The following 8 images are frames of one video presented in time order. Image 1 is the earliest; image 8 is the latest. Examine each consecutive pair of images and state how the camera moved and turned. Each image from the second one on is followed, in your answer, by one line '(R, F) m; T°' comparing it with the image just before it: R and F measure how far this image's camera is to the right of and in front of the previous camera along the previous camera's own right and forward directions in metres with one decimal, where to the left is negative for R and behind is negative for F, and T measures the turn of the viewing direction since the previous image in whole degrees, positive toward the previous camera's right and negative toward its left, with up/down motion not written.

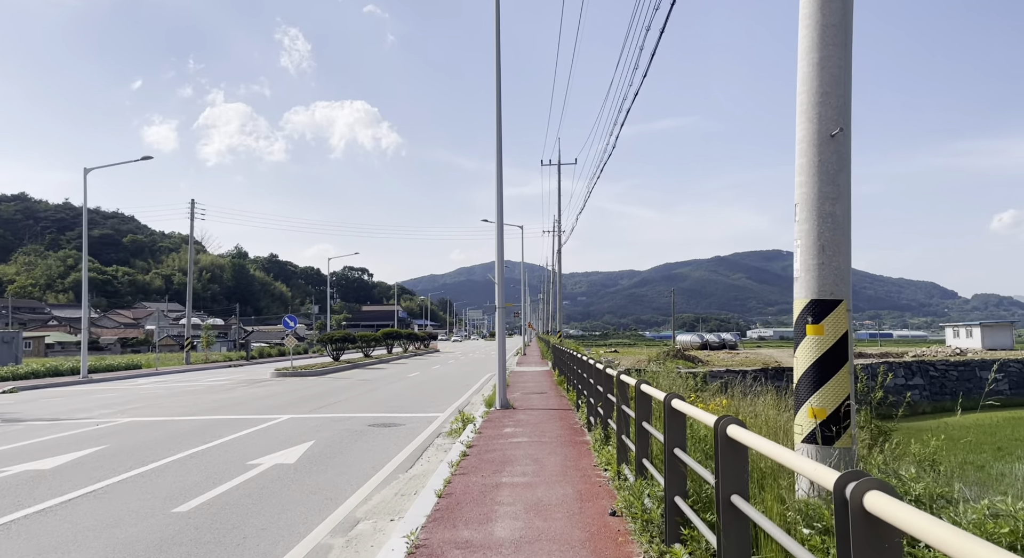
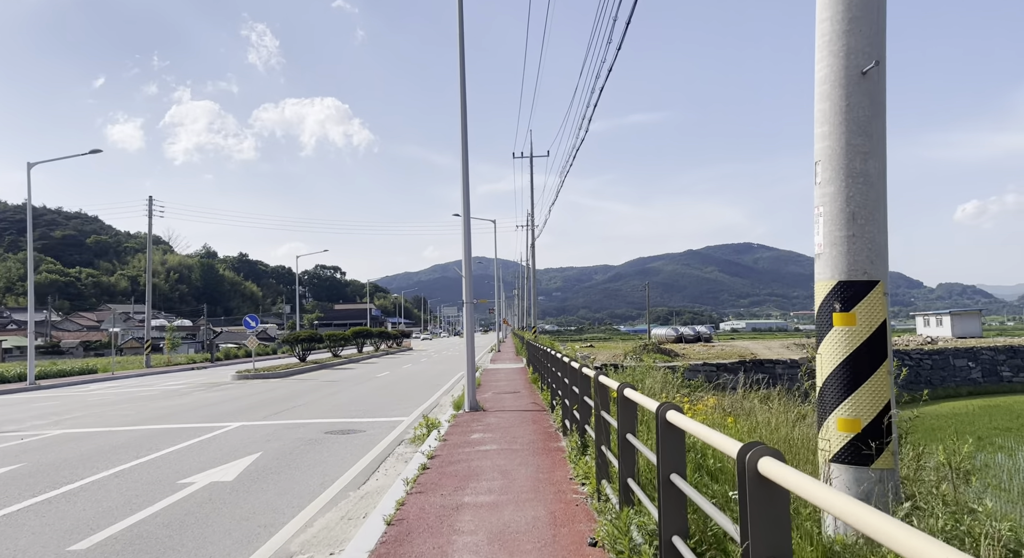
(+0.1, +0.8) m; +2°
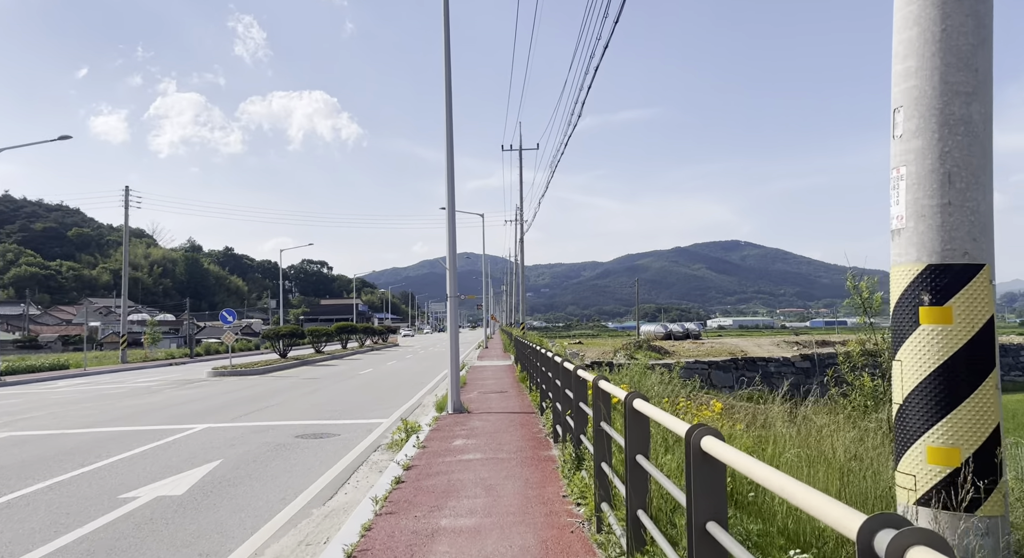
(0.0, +0.8) m; +1°
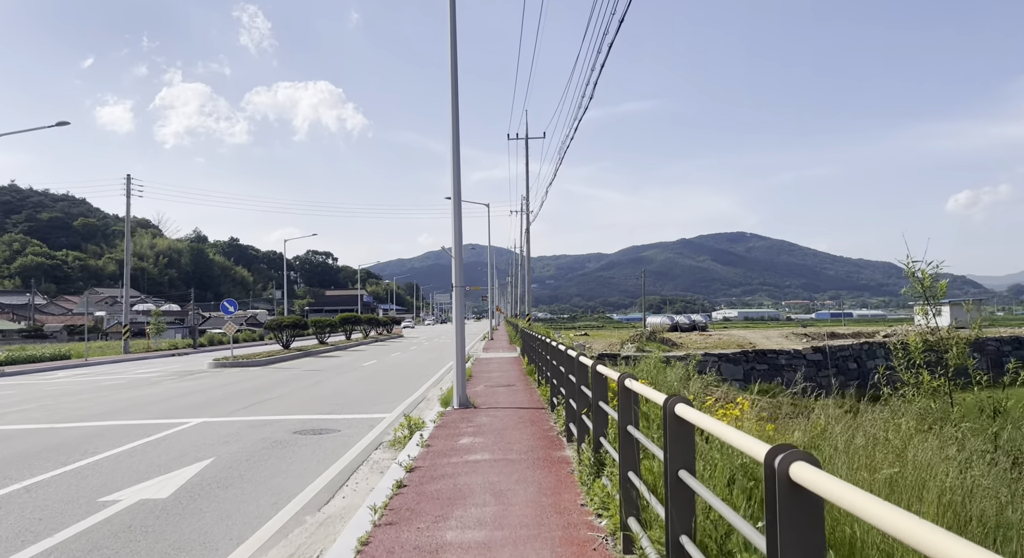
(-0.1, +0.5) m; 0°
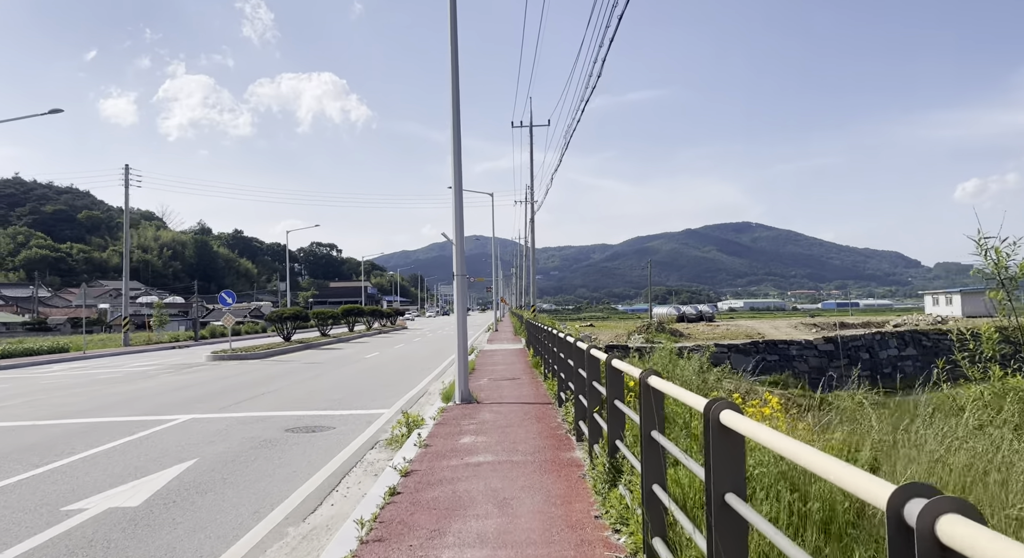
(0.0, +0.6) m; 0°
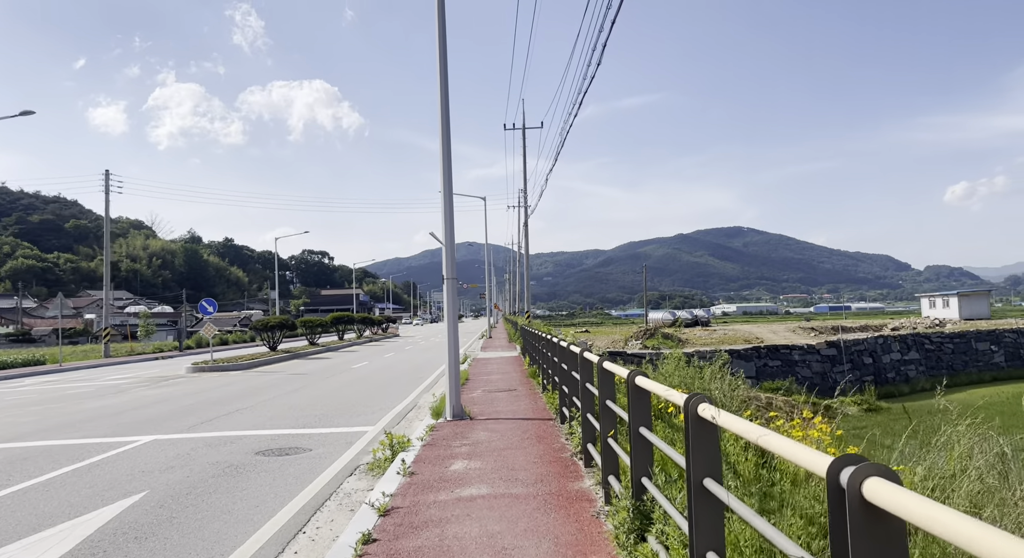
(0.0, +0.9) m; +1°
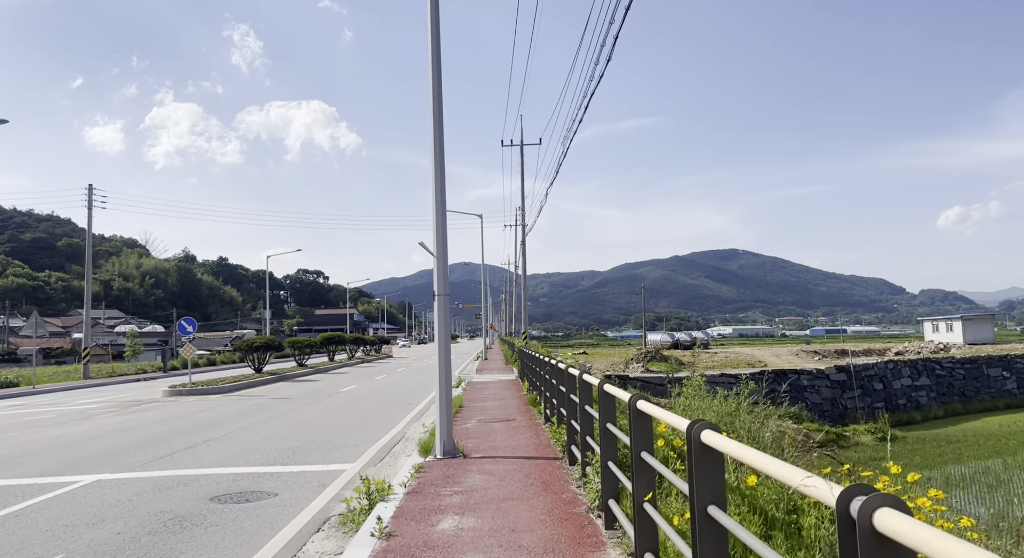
(-0.1, +1.1) m; 0°
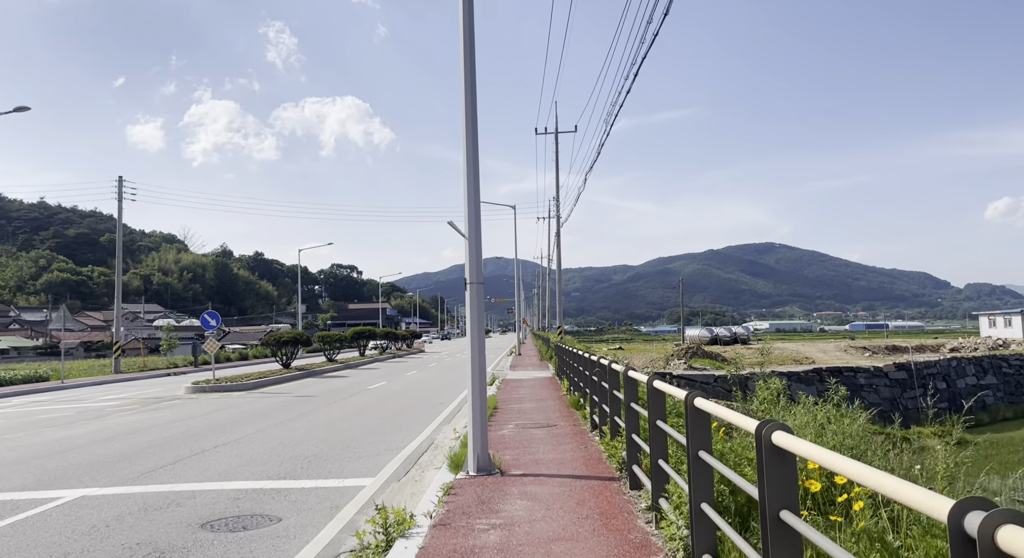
(-0.1, +1.2) m; -3°
